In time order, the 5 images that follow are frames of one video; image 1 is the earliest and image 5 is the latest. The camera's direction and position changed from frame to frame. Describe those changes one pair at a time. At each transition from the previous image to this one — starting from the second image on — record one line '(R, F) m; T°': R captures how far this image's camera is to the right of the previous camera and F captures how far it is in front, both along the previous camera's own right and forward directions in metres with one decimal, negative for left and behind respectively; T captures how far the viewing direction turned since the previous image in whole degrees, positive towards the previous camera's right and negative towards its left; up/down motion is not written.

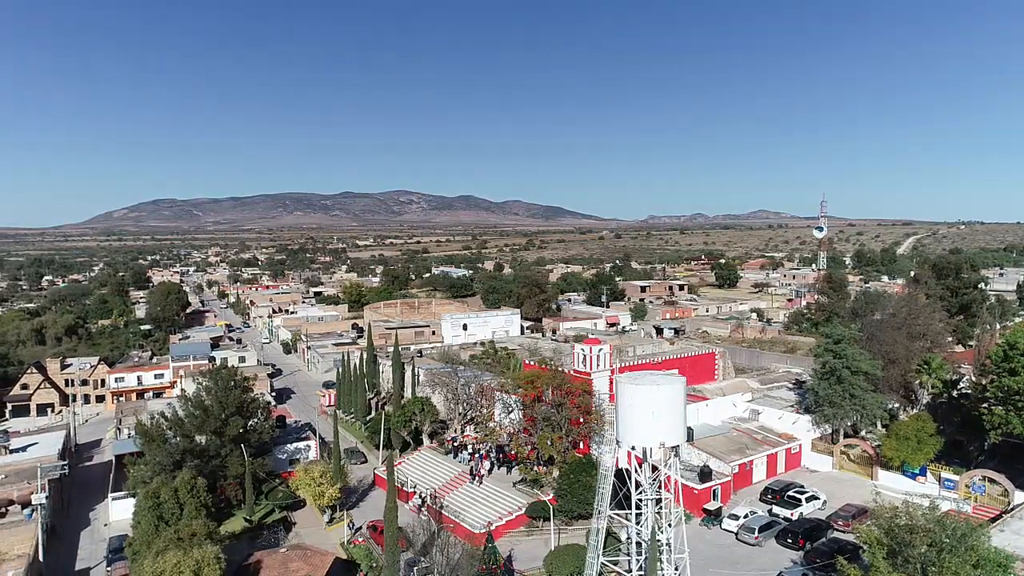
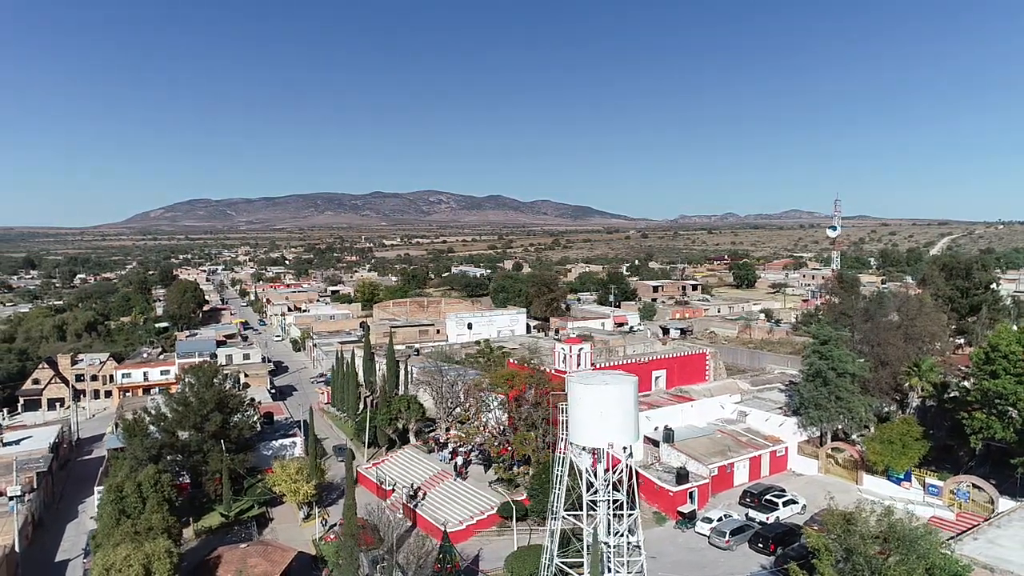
(+1.5, +0.2) m; -2°
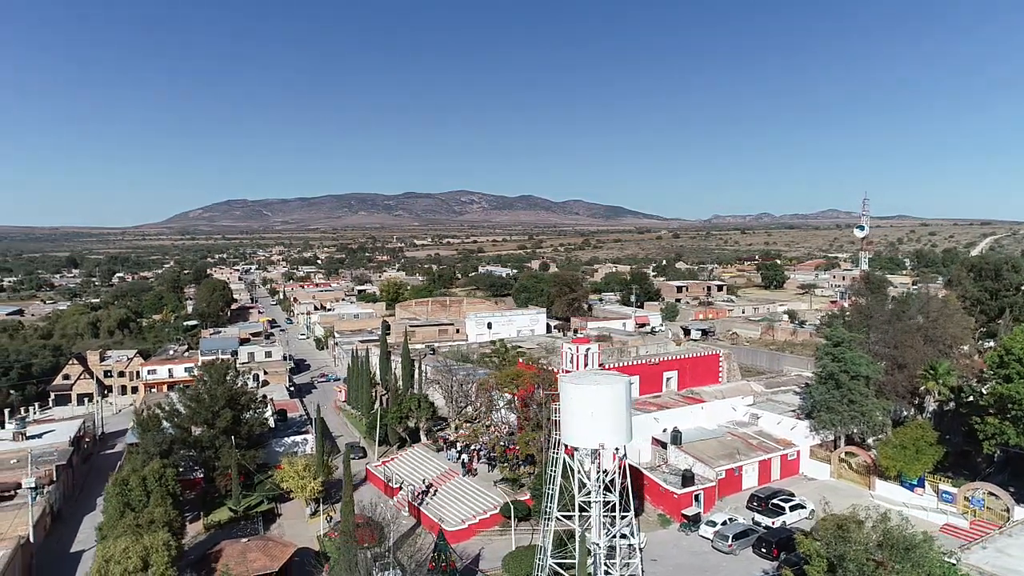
(+0.7, +0.1) m; -2°
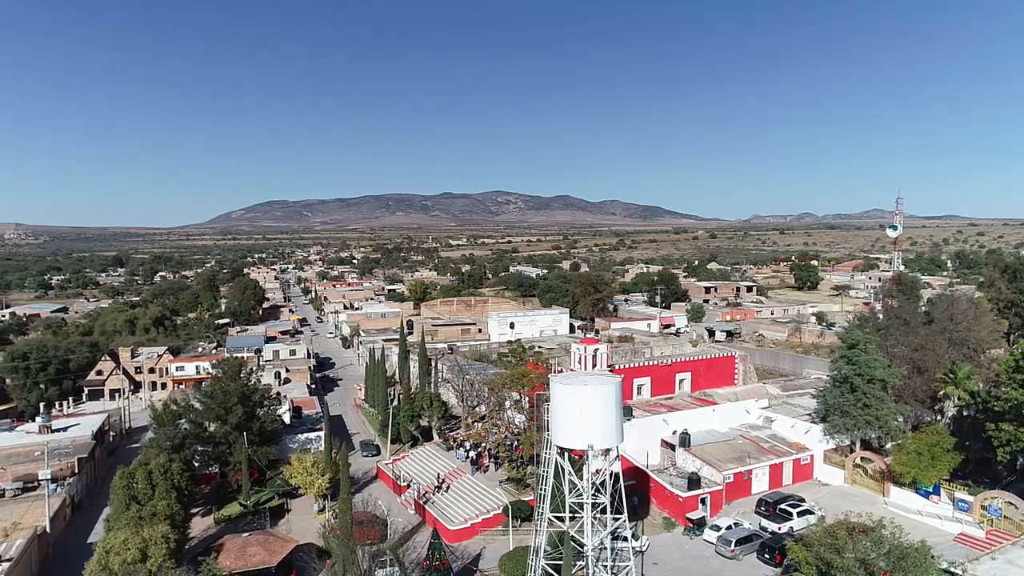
(+0.9, +0.1) m; -3°
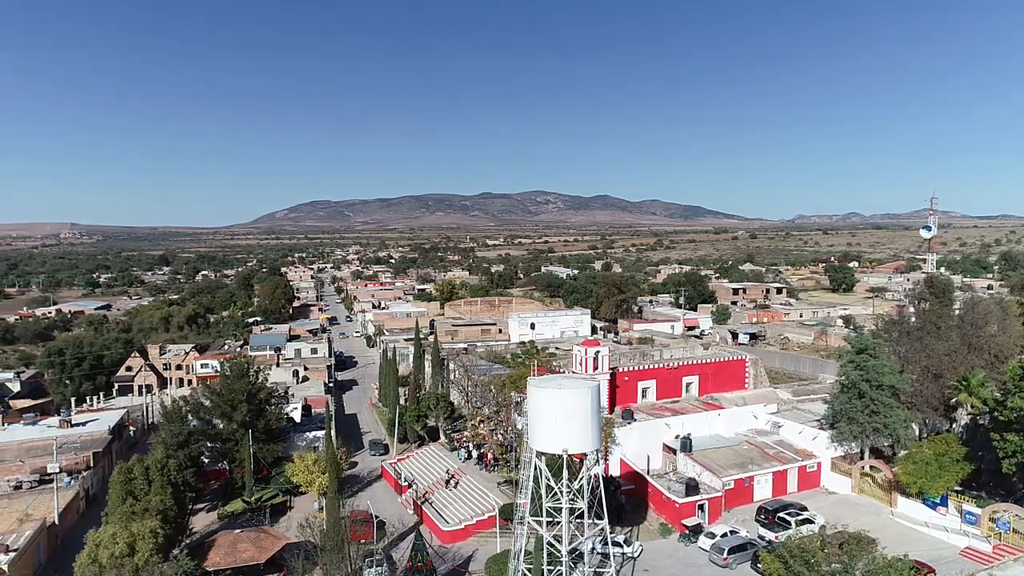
(+1.2, +0.1) m; -3°
